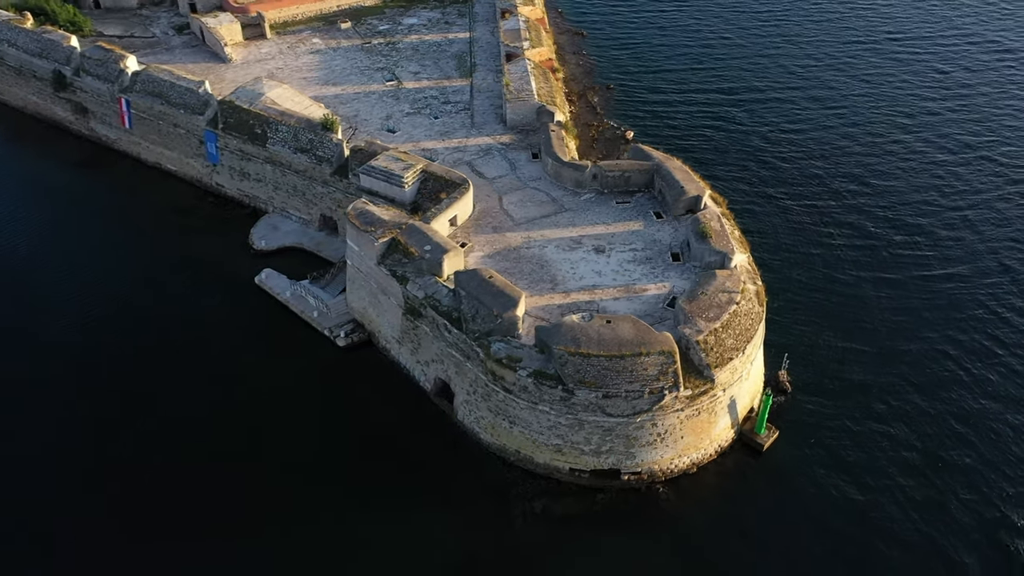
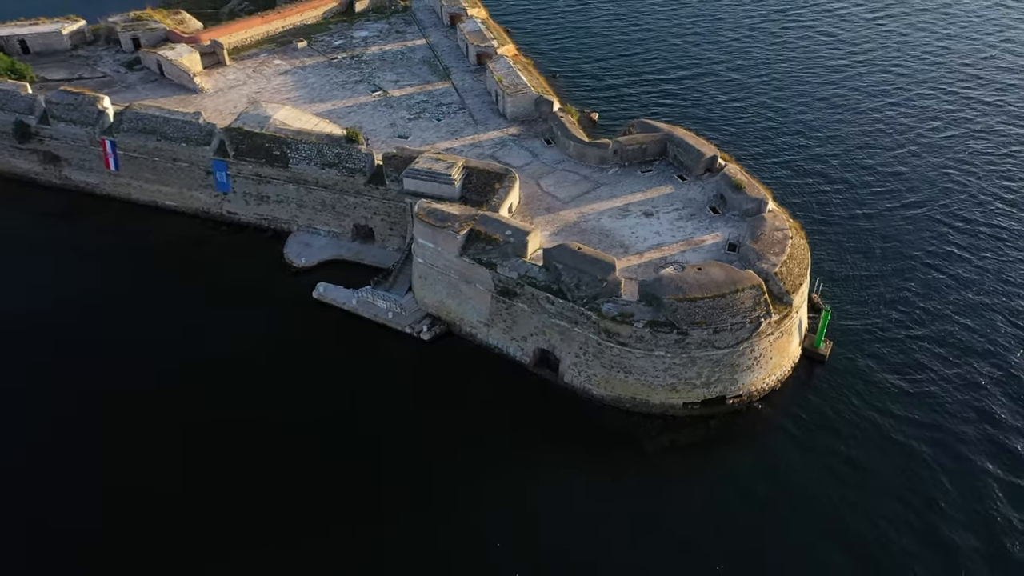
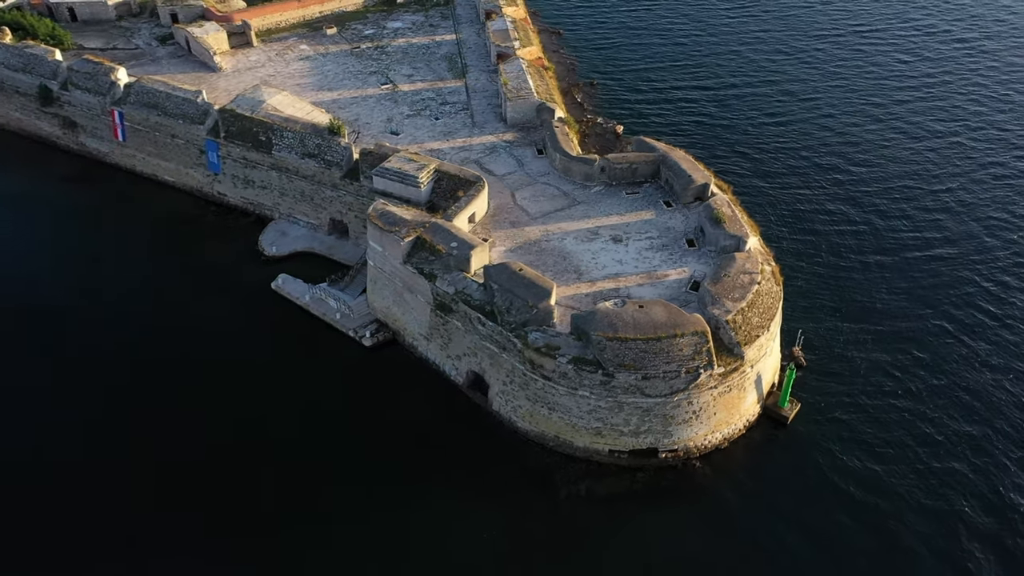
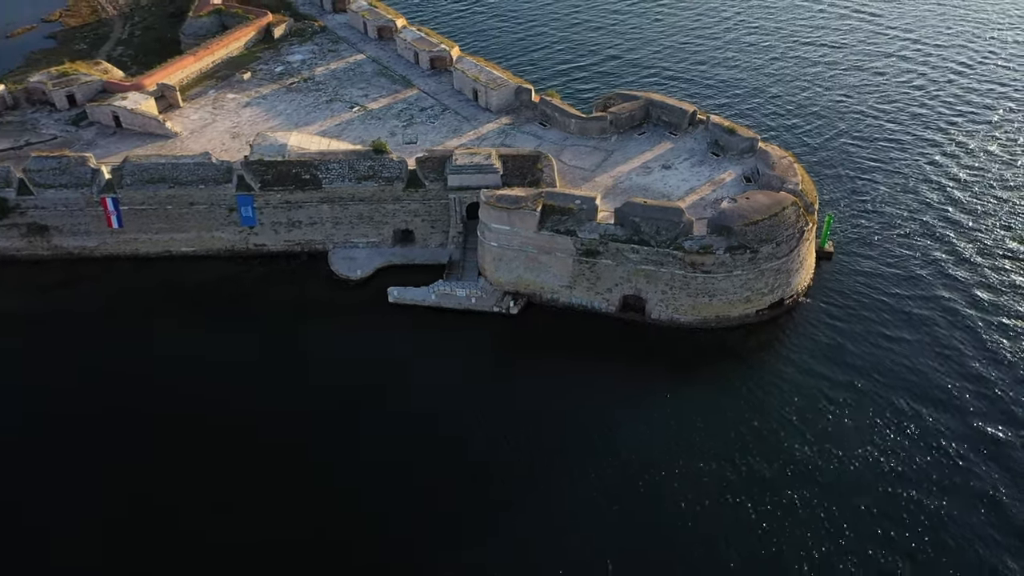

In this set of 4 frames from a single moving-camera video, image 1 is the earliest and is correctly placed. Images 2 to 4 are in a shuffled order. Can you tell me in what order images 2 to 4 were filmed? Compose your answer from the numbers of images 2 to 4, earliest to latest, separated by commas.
3, 2, 4
